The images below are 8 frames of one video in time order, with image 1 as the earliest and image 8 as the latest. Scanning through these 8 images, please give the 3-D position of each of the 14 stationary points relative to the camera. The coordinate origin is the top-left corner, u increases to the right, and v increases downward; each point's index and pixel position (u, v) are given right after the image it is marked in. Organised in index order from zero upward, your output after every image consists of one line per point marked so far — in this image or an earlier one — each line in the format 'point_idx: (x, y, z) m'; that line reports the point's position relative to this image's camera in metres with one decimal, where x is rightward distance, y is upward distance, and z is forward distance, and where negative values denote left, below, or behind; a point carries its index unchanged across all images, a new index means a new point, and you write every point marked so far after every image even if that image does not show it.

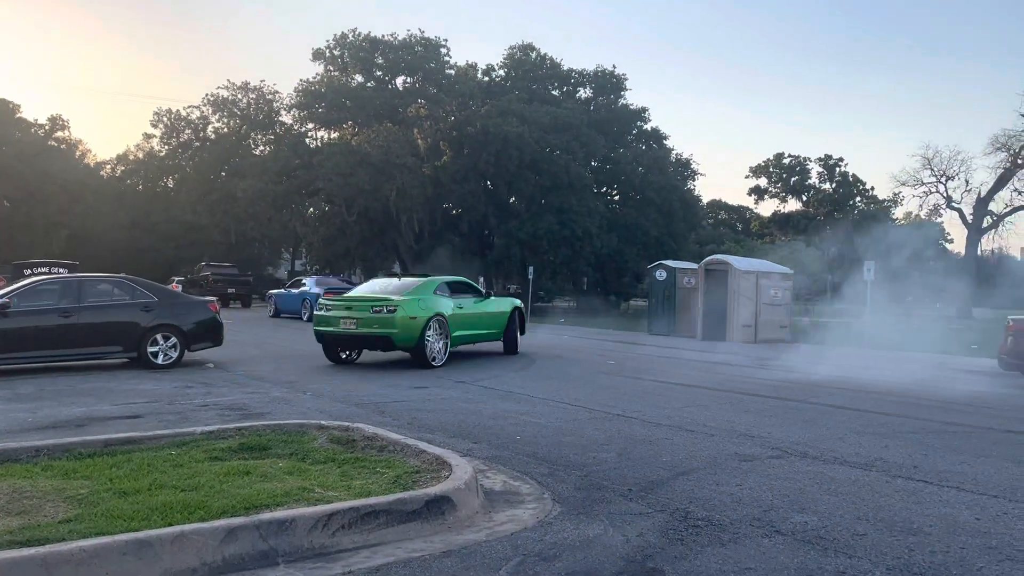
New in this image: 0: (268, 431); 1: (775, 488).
0: (-2.5, -1.4, +8.5) m
1: (+2.1, -1.6, +6.7) m
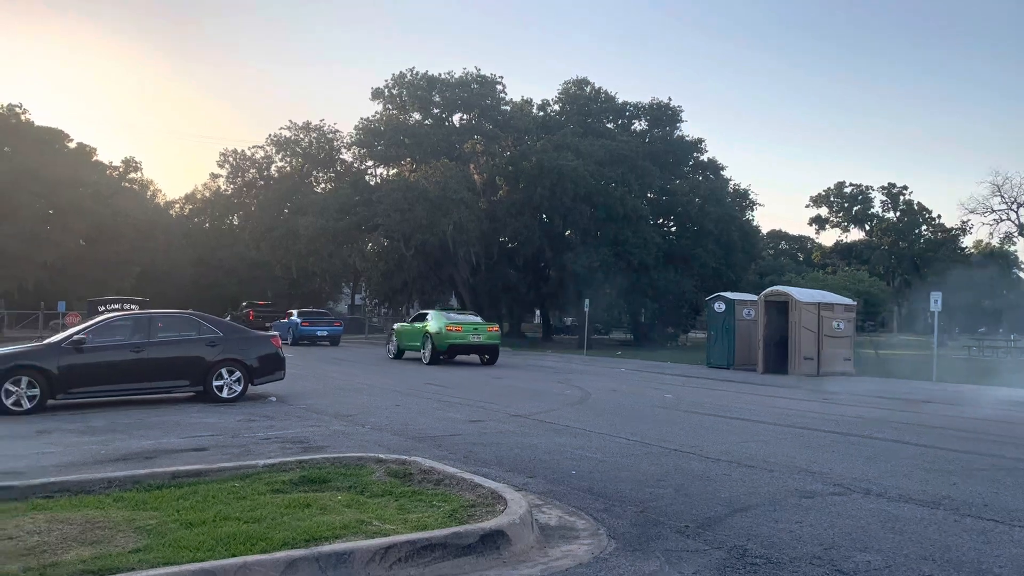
0: (-1.9, -1.8, +8.7) m
1: (+2.5, -1.8, +6.6) m
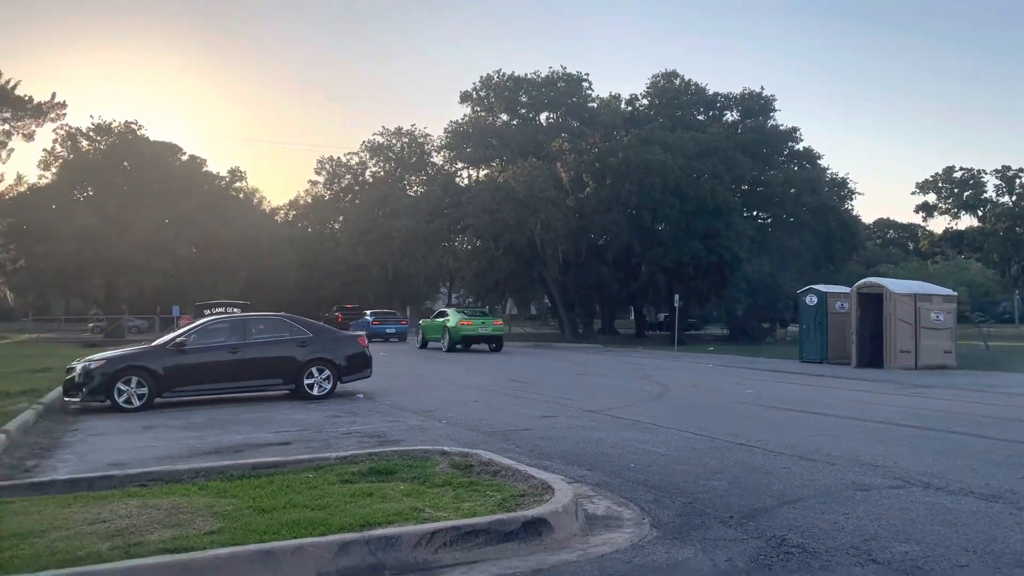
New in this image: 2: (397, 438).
0: (-1.3, -1.8, +9.2) m
1: (+2.9, -1.8, +6.6) m
2: (-1.5, -2.0, +11.4) m
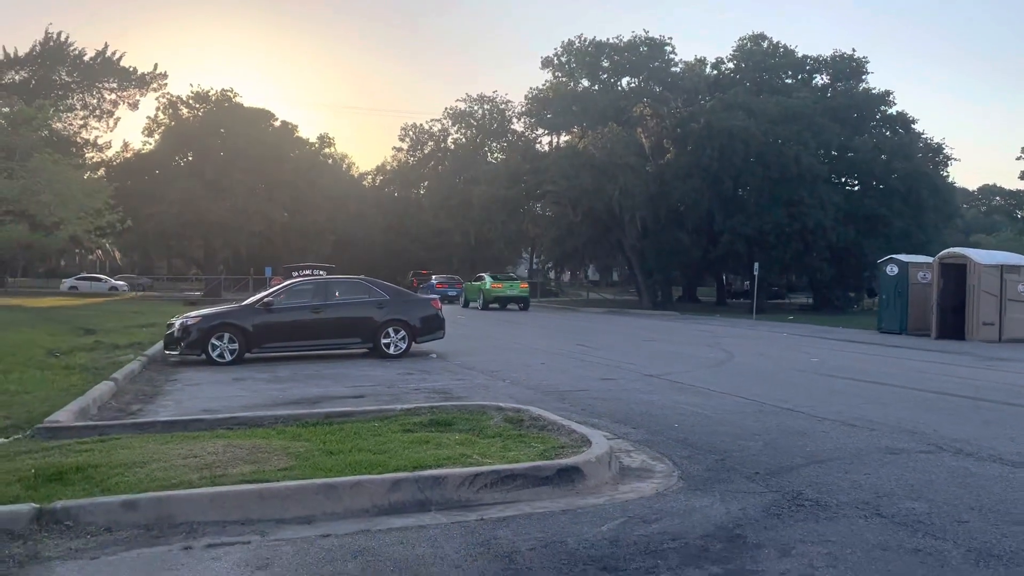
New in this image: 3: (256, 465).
0: (-0.7, -1.4, +9.9) m
1: (+3.2, -1.6, +6.9) m
2: (-0.7, -1.5, +12.1) m
3: (-2.2, -1.5, +7.2) m
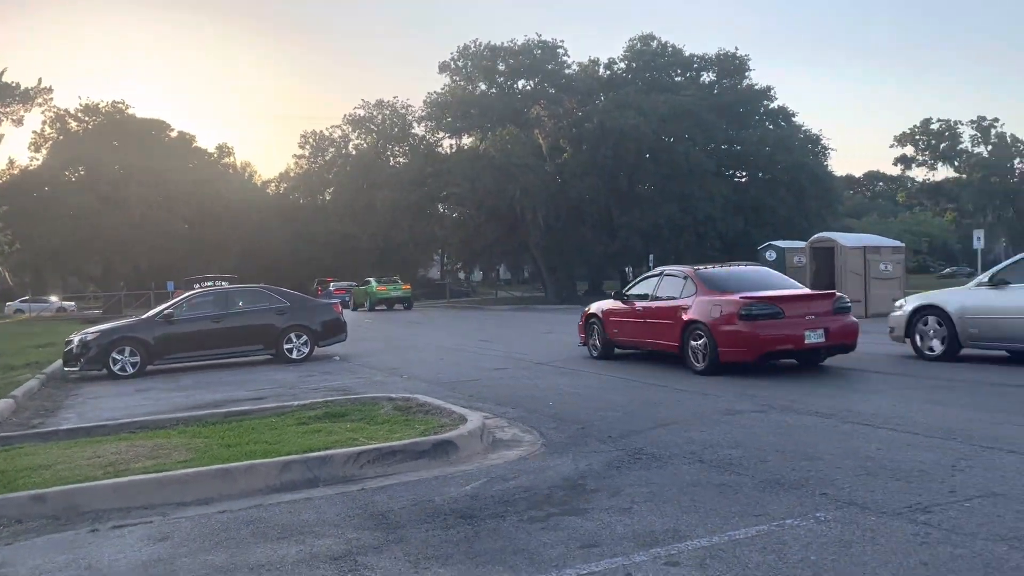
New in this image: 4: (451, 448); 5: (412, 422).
0: (-2.1, -1.5, +10.7) m
1: (+2.1, -1.4, +8.1) m
2: (-2.3, -1.5, +12.9) m
3: (-3.3, -1.6, +7.8) m
4: (-0.6, -1.5, +7.7) m
5: (-1.1, -1.4, +9.1) m
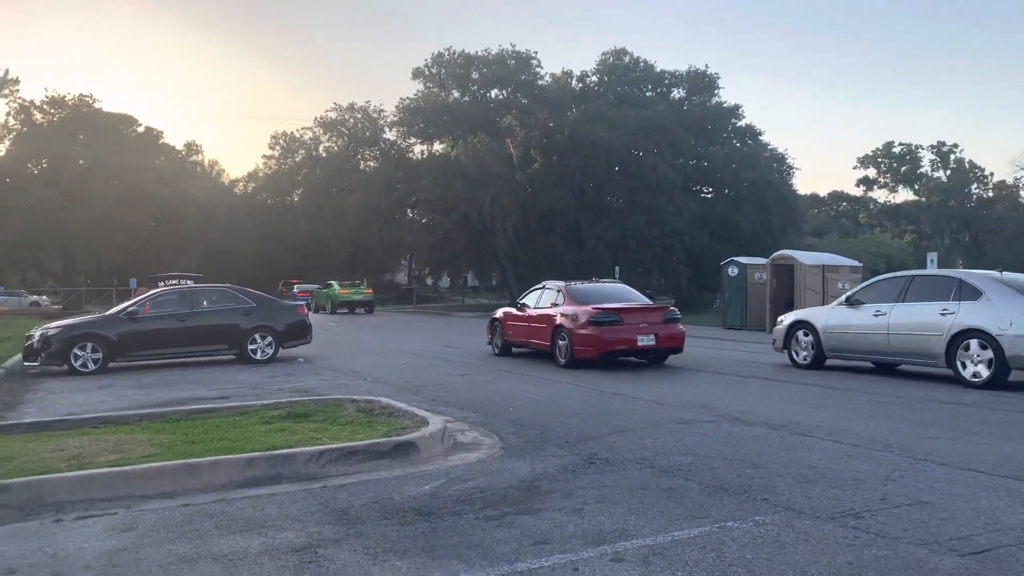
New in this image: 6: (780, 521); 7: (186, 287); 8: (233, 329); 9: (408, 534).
0: (-2.5, -1.5, +10.8) m
1: (+1.7, -1.5, +8.4) m
2: (-2.9, -1.6, +13.0) m
3: (-3.7, -1.6, +8.0) m
4: (-0.9, -1.5, +7.9) m
5: (-1.5, -1.5, +9.3) m
6: (+1.8, -1.5, +5.6) m
7: (-6.6, 0.0, +17.2) m
8: (-5.7, -0.8, +17.4) m
9: (-0.7, -1.6, +5.6) m
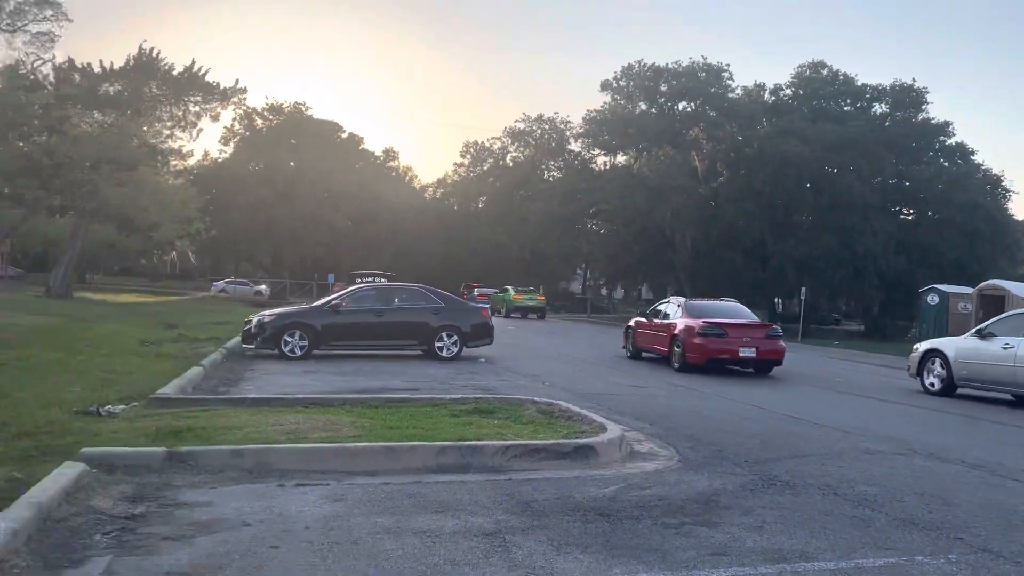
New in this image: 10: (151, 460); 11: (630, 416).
0: (-0.2, -1.5, +11.4) m
1: (+3.5, -1.8, +8.2) m
2: (-0.1, -1.7, +13.6) m
3: (-1.9, -1.5, +8.8) m
4: (+0.8, -1.6, +8.2) m
5: (+0.5, -1.6, +9.7) m
6: (+2.9, -1.7, +5.4) m
7: (-2.8, +0.1, +18.5) m
8: (-2.0, -0.8, +18.5) m
9: (+0.5, -1.7, +5.9) m
10: (-3.1, -1.5, +7.3) m
11: (+1.6, -1.7, +11.3) m
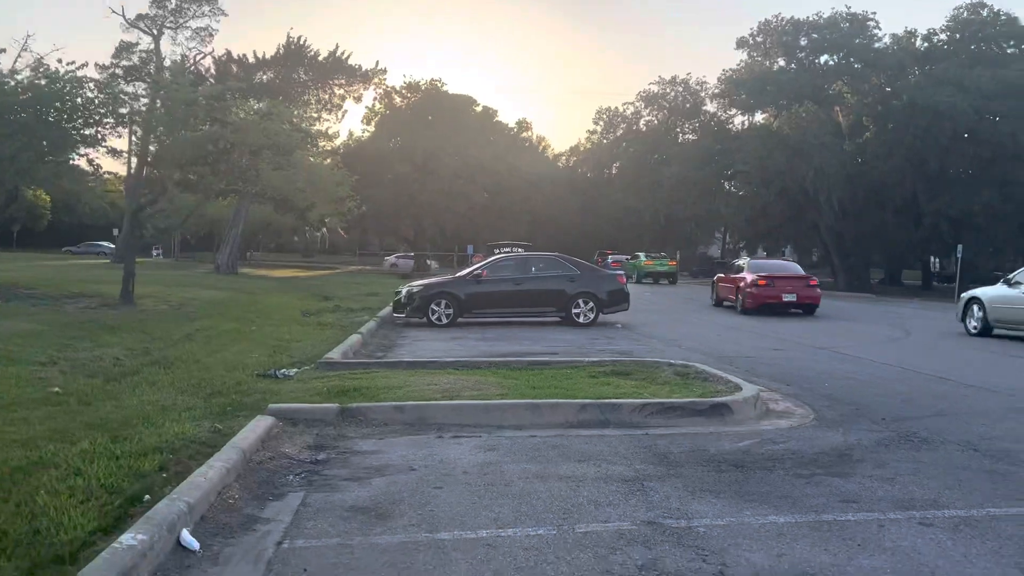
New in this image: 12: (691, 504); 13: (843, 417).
0: (+1.7, -1.1, +11.9) m
1: (+4.8, -1.4, +8.1) m
2: (+2.1, -1.1, +14.1) m
3: (-0.4, -1.2, +9.6) m
4: (+2.2, -1.2, +8.6) m
5: (+2.1, -1.2, +10.0) m
6: (+3.9, -1.4, +5.4) m
7: (+0.2, +0.8, +19.2) m
8: (+1.1, -0.1, +19.1) m
9: (+1.6, -1.4, +6.3) m
10: (-1.8, -1.2, +8.3) m
11: (+3.5, -1.2, +11.5) m
12: (+1.2, -1.5, +5.7) m
13: (+3.4, -1.3, +8.7) m
